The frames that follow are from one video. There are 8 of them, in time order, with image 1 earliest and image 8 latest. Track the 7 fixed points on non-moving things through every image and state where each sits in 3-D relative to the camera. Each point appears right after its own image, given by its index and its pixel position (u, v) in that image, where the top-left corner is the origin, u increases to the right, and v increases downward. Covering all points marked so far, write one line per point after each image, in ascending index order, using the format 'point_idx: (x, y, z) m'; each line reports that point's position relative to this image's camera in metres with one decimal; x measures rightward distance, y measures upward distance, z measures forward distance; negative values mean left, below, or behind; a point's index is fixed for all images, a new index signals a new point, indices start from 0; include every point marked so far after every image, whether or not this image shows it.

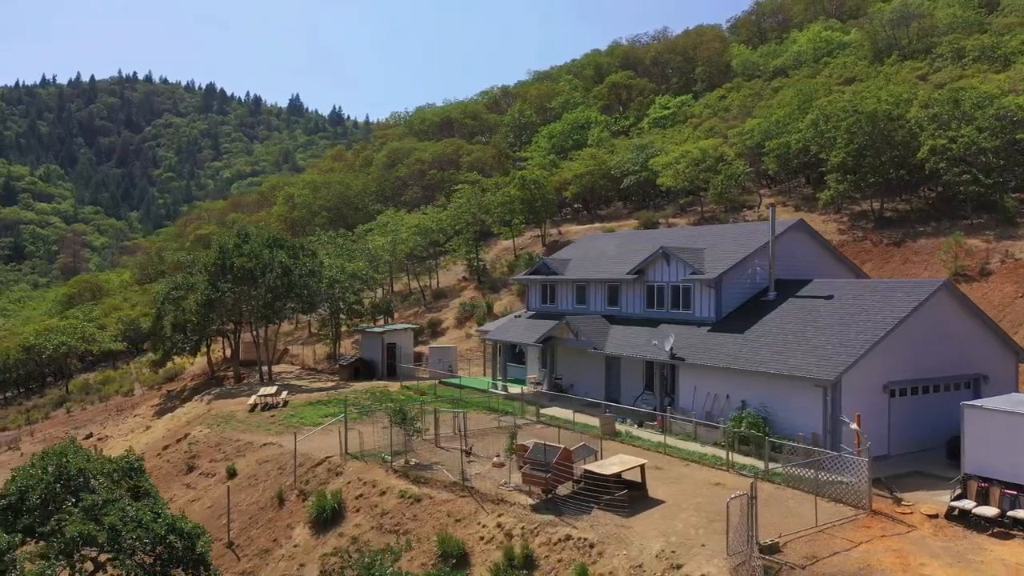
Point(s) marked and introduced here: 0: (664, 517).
0: (+2.6, -3.8, +13.8) m
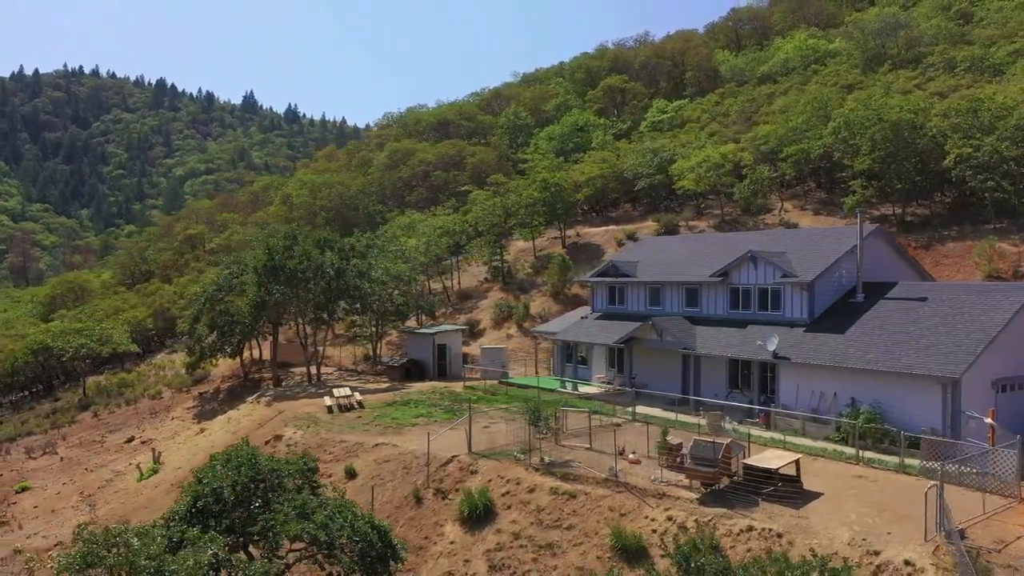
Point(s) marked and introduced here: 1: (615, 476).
0: (+5.7, -3.9, +14.7) m
1: (+2.1, -3.8, +16.8) m
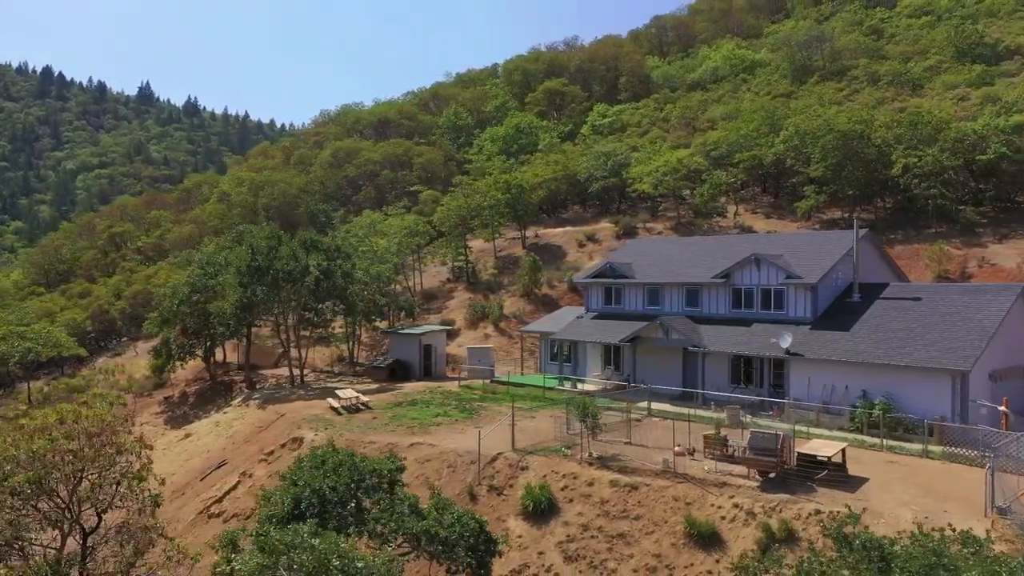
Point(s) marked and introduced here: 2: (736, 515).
0: (+7.3, -3.9, +16.0) m
1: (+3.4, -3.9, +17.7) m
2: (+4.3, -4.4, +15.9) m
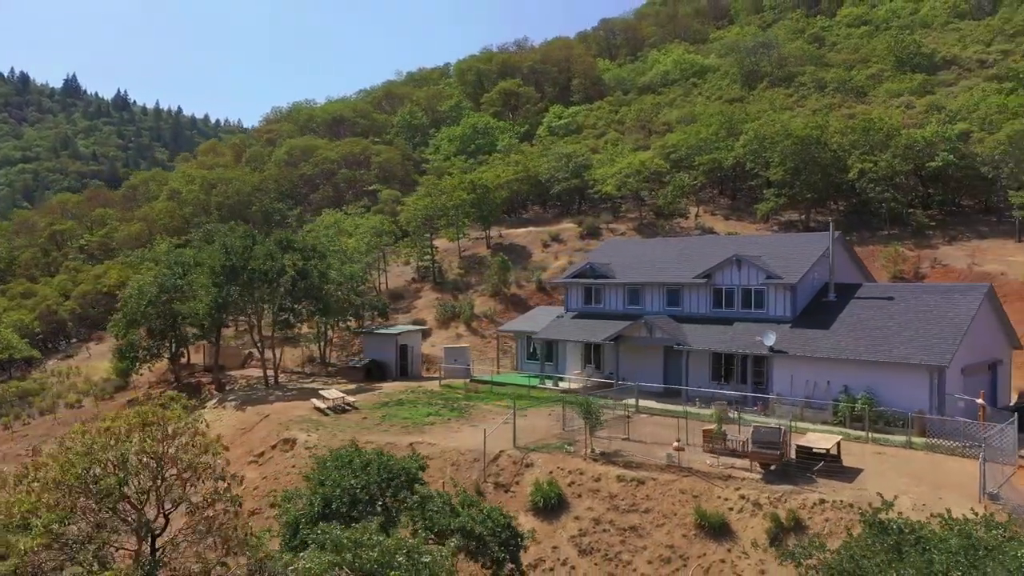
0: (+7.6, -3.9, +17.0) m
1: (+3.6, -3.9, +18.3) m
2: (+4.7, -4.4, +16.6) m
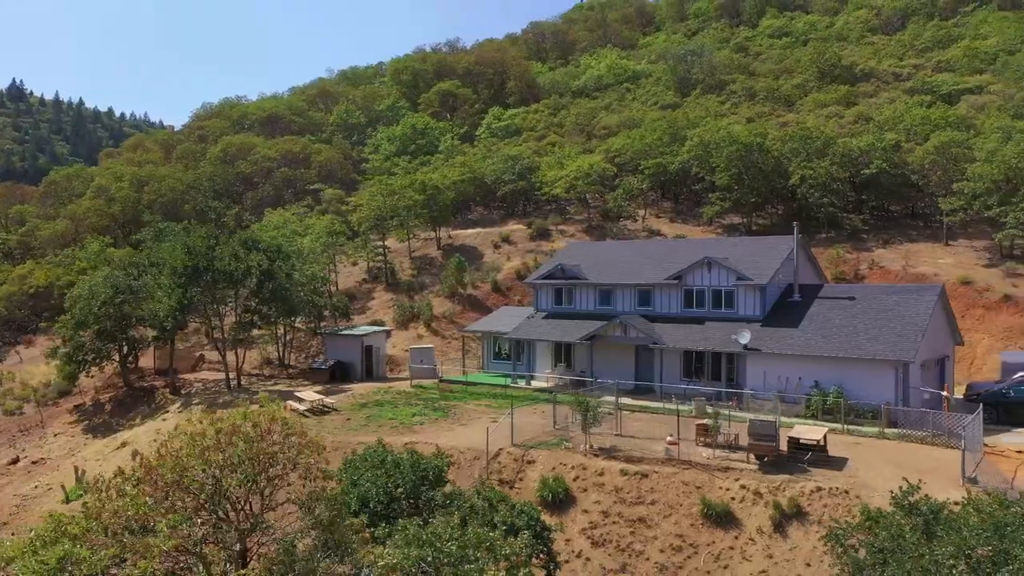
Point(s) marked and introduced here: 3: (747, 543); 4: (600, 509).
0: (+7.8, -4.0, +18.2) m
1: (+3.8, -3.9, +19.2) m
2: (+5.0, -4.4, +17.5) m
3: (+4.7, -5.1, +16.6) m
4: (+1.9, -4.8, +18.1) m
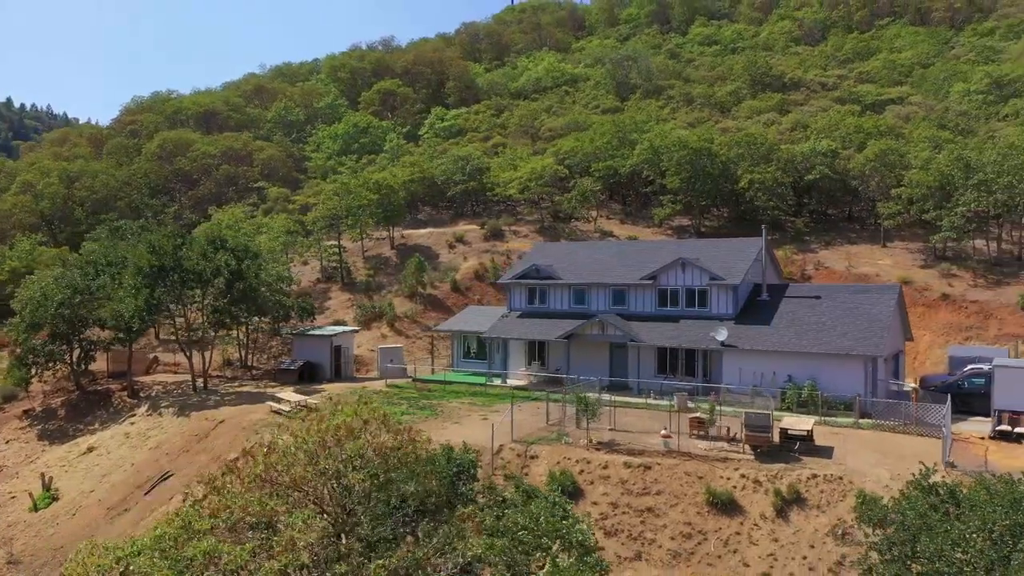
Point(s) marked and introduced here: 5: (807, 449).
0: (+8.1, -3.9, +19.5) m
1: (+3.9, -3.9, +20.1) m
2: (+5.3, -4.4, +18.5) m
3: (+5.1, -5.1, +17.6) m
4: (+2.2, -4.8, +18.8) m
5: (+7.1, -3.9, +19.9) m
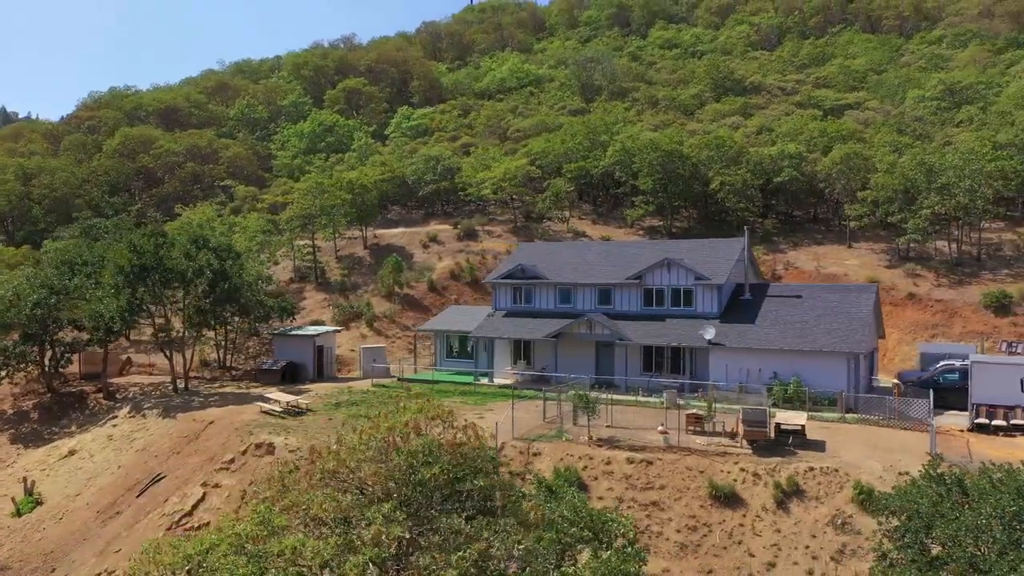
0: (+8.2, -3.9, +20.3) m
1: (+4.0, -3.9, +20.6) m
2: (+5.5, -4.4, +19.2) m
3: (+5.4, -5.1, +18.2) m
4: (+2.4, -4.8, +19.3) m
5: (+7.2, -3.9, +20.6) m
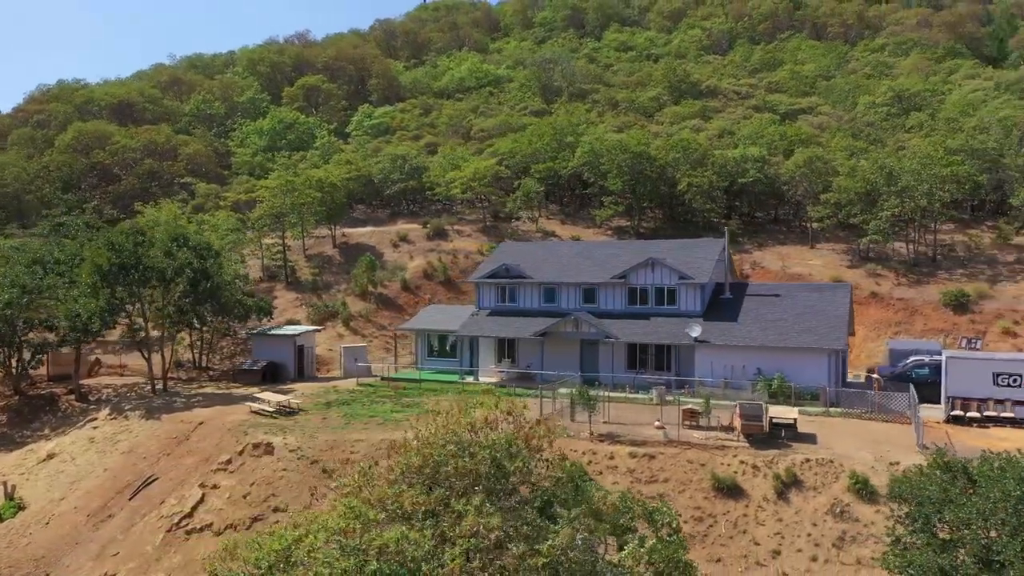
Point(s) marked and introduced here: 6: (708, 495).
0: (+8.3, -3.9, +21.2) m
1: (+4.1, -3.9, +21.3) m
2: (+5.7, -4.4, +19.9) m
3: (+5.6, -5.1, +19.0) m
4: (+2.6, -4.8, +19.8) m
5: (+7.3, -3.8, +21.4) m
6: (+4.6, -4.9, +19.4) m
